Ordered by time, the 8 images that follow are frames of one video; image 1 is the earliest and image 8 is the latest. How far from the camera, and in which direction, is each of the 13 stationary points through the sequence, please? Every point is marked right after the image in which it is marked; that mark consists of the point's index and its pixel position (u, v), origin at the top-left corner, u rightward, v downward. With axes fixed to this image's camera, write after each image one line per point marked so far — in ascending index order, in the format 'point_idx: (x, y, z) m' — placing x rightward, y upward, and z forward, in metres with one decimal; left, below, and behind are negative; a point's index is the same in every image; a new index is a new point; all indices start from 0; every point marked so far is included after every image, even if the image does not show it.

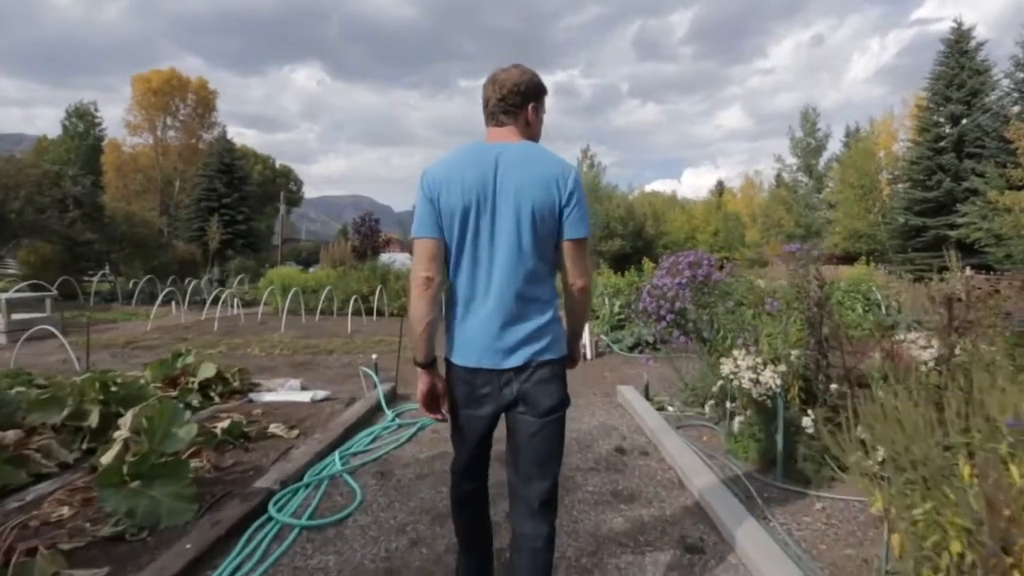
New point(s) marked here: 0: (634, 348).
0: (+2.6, -1.3, +11.3) m
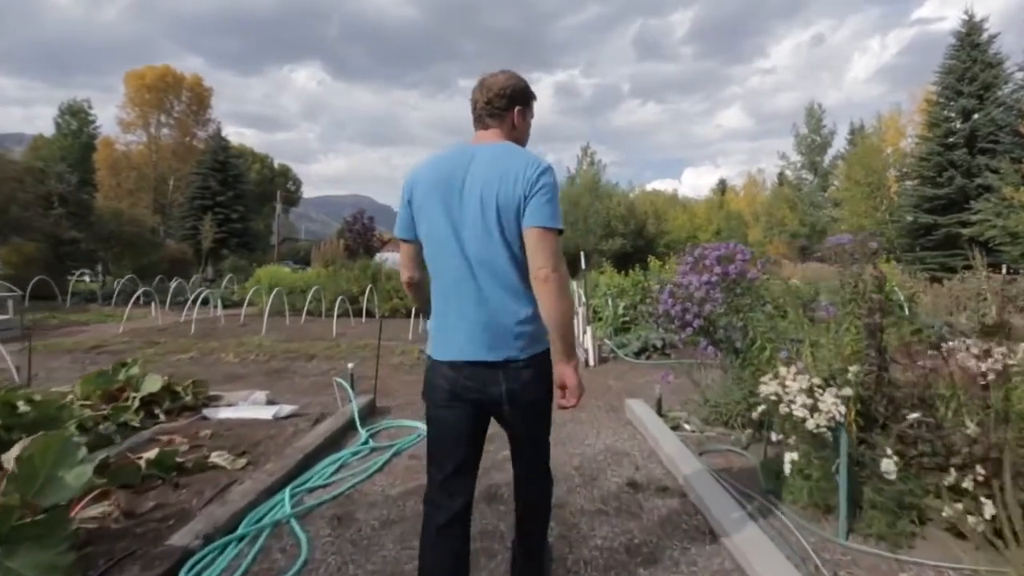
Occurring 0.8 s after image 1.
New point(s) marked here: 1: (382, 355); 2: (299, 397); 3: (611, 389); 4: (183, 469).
0: (+2.6, -1.3, +10.4) m
1: (-2.6, -1.4, +10.9) m
2: (-2.9, -1.5, +7.4) m
3: (+1.6, -1.6, +8.5) m
4: (-2.6, -1.4, +4.3) m
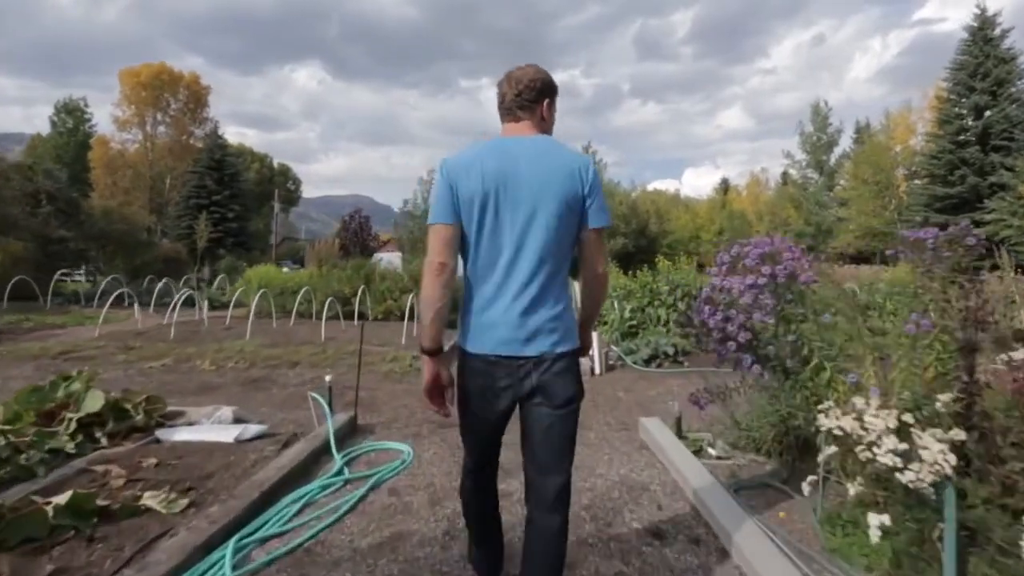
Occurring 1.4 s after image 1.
0: (+2.5, -1.3, +9.7) m
1: (-2.7, -1.4, +10.1) m
2: (-3.0, -1.5, +6.7) m
3: (+1.6, -1.6, +7.7) m
4: (-2.6, -1.5, +3.5) m
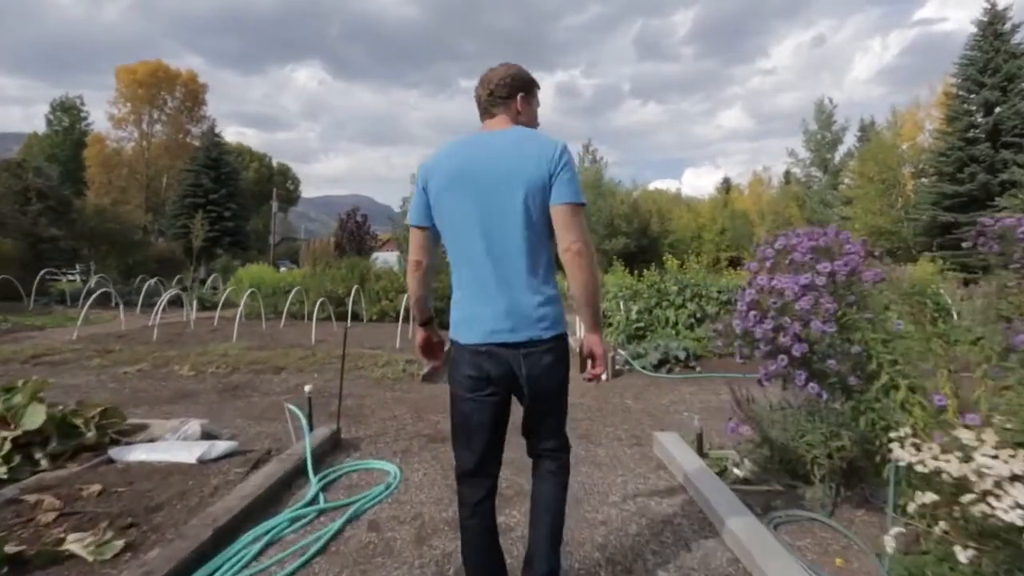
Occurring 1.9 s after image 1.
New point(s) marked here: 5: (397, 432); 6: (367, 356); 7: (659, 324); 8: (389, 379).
0: (+2.6, -1.3, +9.0) m
1: (-2.6, -1.4, +9.5) m
2: (-3.0, -1.5, +6.0) m
3: (+1.6, -1.6, +7.1) m
4: (-2.6, -1.5, +2.9) m
5: (-1.3, -1.6, +6.1) m
6: (-2.8, -1.3, +10.3) m
7: (+3.1, -0.8, +11.2) m
8: (-2.0, -1.5, +8.8) m
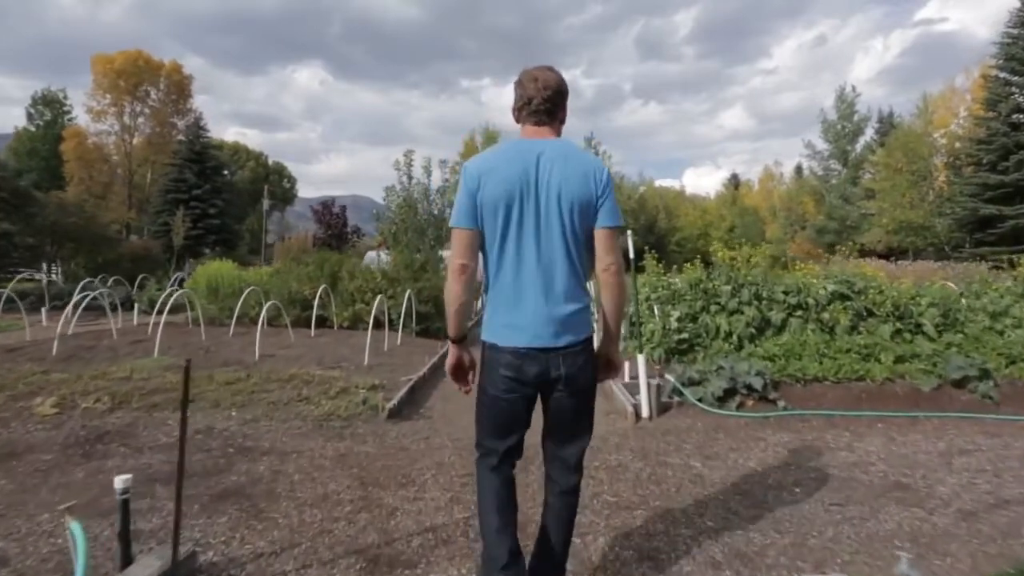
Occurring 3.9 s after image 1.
0: (+2.6, -1.3, +6.4) m
1: (-2.6, -1.4, +6.9) m
2: (-2.9, -1.5, +3.4) m
3: (+1.6, -1.6, +4.4) m
4: (-2.6, -1.4, +0.2) m
5: (-1.3, -1.6, +3.5) m
6: (-2.7, -1.3, +7.6) m
7: (+3.1, -0.8, +8.5) m
8: (-2.0, -1.5, +6.2) m
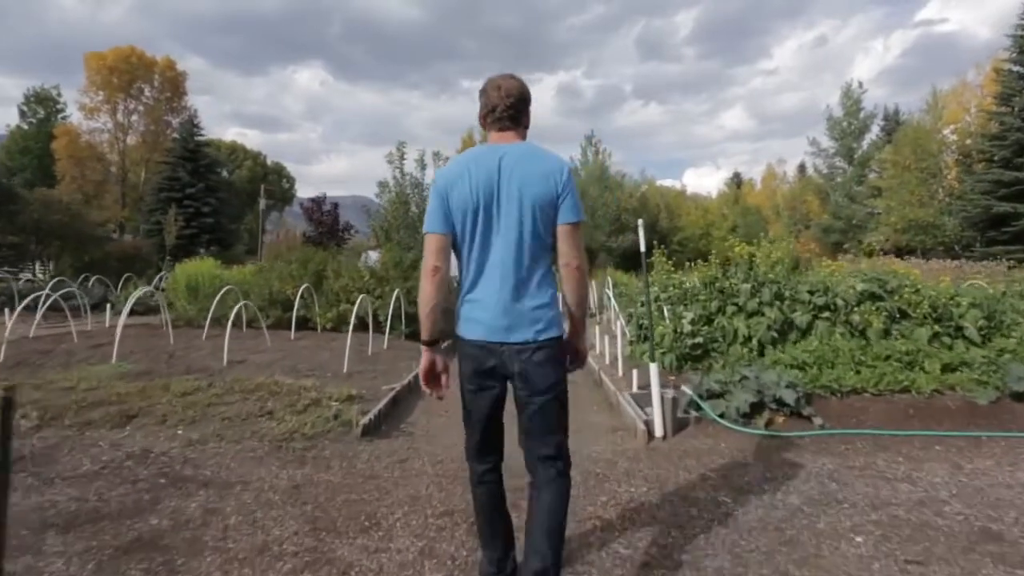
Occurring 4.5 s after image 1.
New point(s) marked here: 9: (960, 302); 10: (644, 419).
0: (+2.5, -1.3, +5.5) m
1: (-2.7, -1.4, +6.0) m
2: (-3.0, -1.5, +2.5) m
3: (+1.5, -1.6, +3.6) m
4: (-2.7, -1.4, -0.6) m
5: (-1.4, -1.6, +2.6) m
6: (-2.8, -1.3, +6.8) m
7: (+3.0, -0.7, +7.6) m
8: (-2.1, -1.5, +5.3) m
9: (+6.5, -0.2, +7.7) m
10: (+1.4, -1.4, +5.7) m
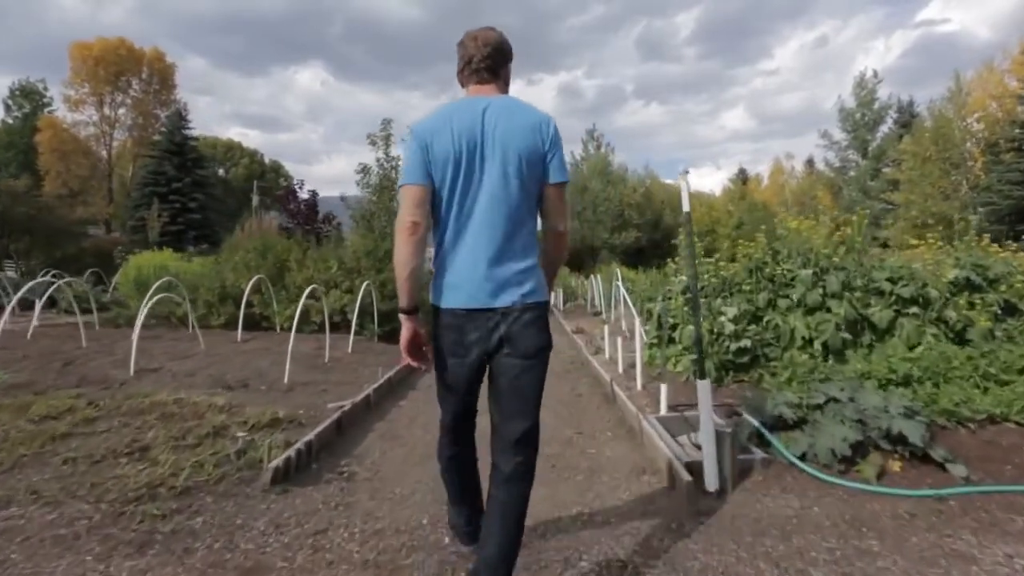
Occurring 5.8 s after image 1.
0: (+2.4, -1.1, +3.7) m
1: (-2.8, -1.2, +4.2) m
2: (-3.2, -1.4, +0.7) m
3: (+1.3, -1.5, +1.7) m
4: (-2.8, -1.3, -2.5) m
5: (-1.5, -1.5, +0.7) m
6: (-3.0, -1.1, +4.9) m
7: (+2.9, -0.6, +5.8) m
8: (-2.2, -1.4, +3.5) m
9: (+6.3, -0.1, +5.9) m
10: (+1.2, -1.2, +3.8) m
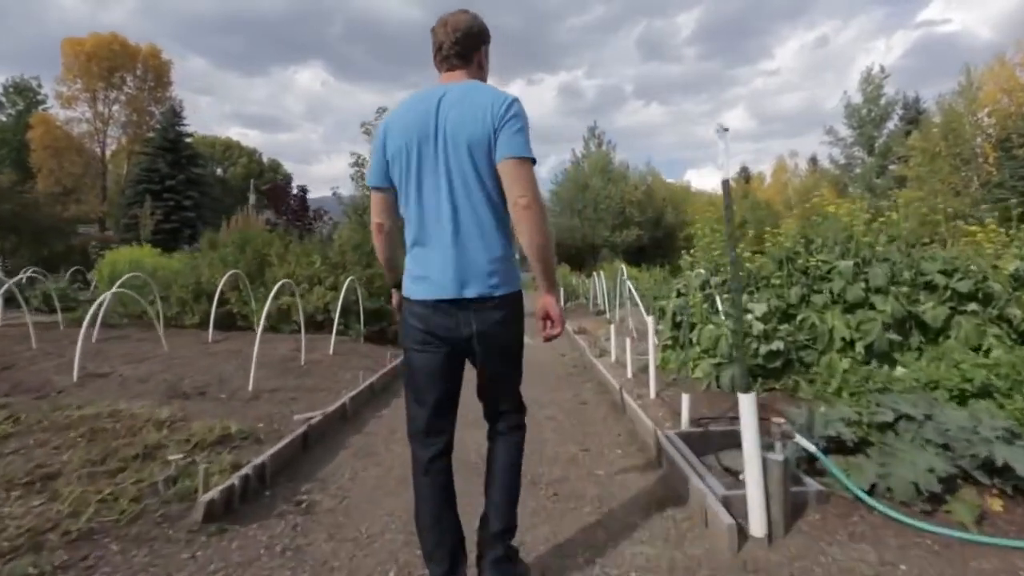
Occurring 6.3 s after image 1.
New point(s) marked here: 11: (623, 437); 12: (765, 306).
0: (+2.3, -1.1, +2.9) m
1: (-2.9, -1.2, +3.4) m
2: (-3.2, -1.3, -0.1) m
3: (+1.3, -1.4, +0.9) m
4: (-2.9, -1.2, -3.3) m
5: (-1.6, -1.4, 0.0) m
6: (-3.0, -1.1, +4.1) m
7: (+2.8, -0.5, +5.0) m
8: (-2.3, -1.3, +2.7) m
9: (+6.3, 0.0, +5.1) m
10: (+1.2, -1.2, +3.0) m
11: (+1.1, -1.4, +5.1) m
12: (+2.4, -0.2, +5.1) m
